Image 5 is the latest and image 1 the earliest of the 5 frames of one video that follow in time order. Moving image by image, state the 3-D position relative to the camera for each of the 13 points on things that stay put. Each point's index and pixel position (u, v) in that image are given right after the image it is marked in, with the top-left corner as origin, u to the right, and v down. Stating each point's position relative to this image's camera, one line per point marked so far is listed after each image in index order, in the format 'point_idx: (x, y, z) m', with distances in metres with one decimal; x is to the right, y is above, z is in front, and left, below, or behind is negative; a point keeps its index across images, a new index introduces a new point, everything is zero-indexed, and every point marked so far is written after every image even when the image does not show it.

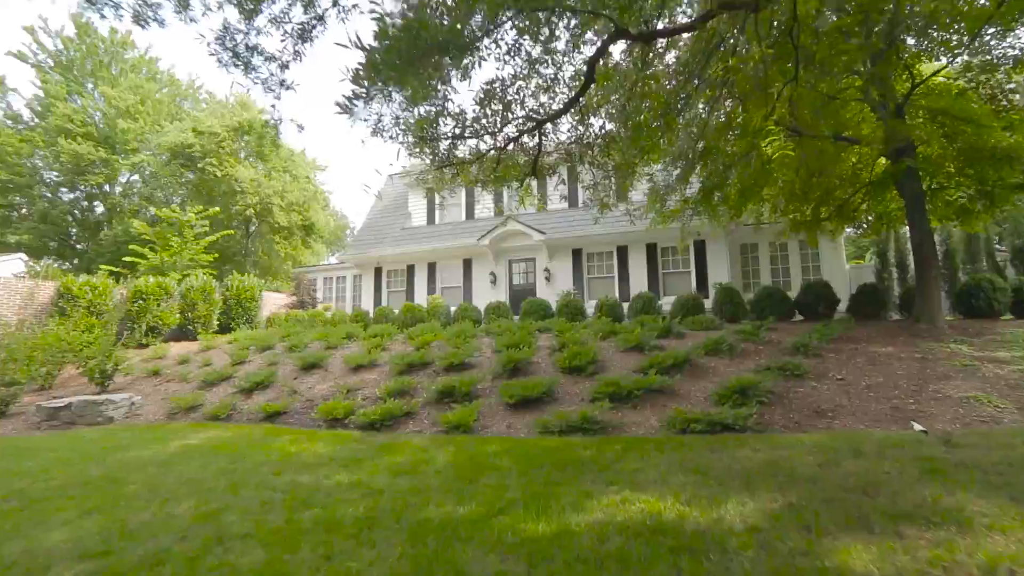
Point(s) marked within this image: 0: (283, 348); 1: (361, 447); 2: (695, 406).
0: (-4.3, -1.1, +9.2) m
1: (-1.4, -1.5, +4.5) m
2: (+1.7, -1.1, +4.7) m
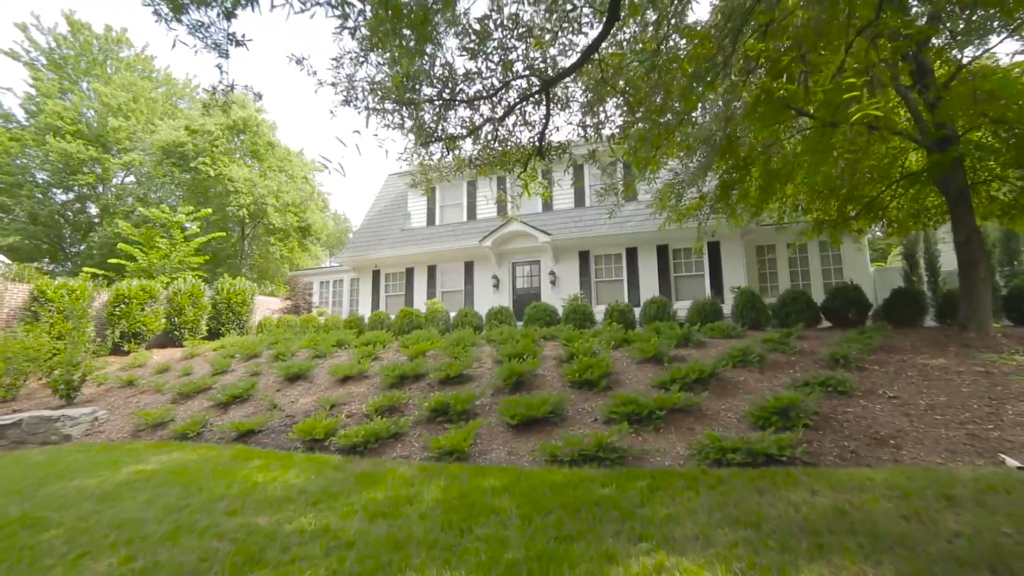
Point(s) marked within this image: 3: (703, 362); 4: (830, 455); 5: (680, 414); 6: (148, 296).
0: (-4.2, -1.2, +8.6) m
1: (-1.4, -1.5, +3.9) m
2: (+1.7, -1.2, +4.0) m
3: (+2.0, -0.8, +5.3) m
4: (+2.2, -1.1, +3.4) m
5: (+1.5, -1.1, +4.3) m
6: (-8.1, -0.2, +10.9) m
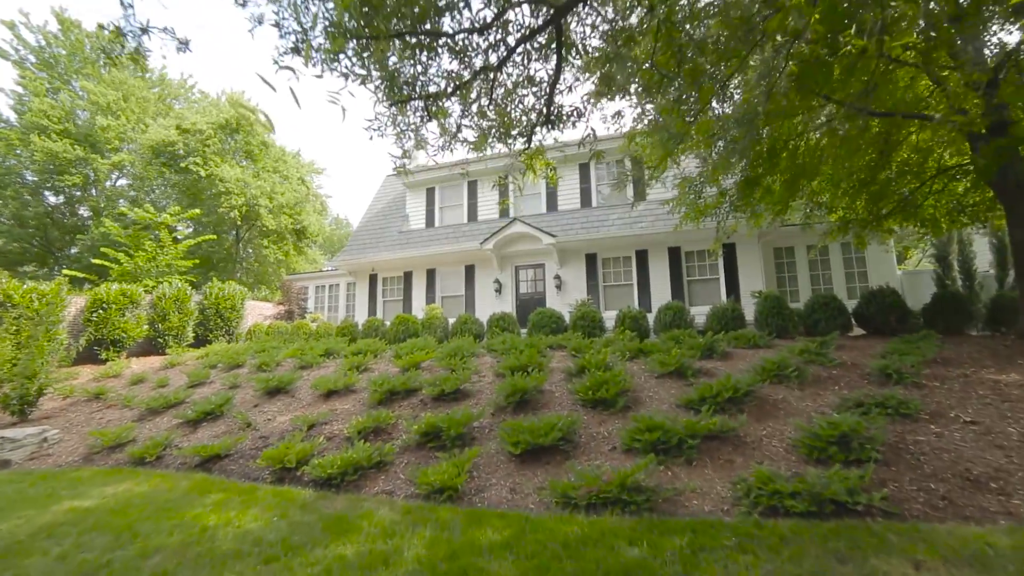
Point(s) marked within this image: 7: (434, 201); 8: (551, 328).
0: (-4.2, -1.3, +7.9) m
1: (-1.3, -1.5, +3.2) m
2: (+1.8, -1.2, +3.3) m
3: (+2.1, -0.8, +4.6) m
4: (+2.2, -1.2, +2.7) m
5: (+1.5, -1.1, +3.7) m
6: (-8.0, -0.3, +10.3) m
7: (-2.2, +2.5, +13.9) m
8: (+0.7, -0.7, +8.8) m
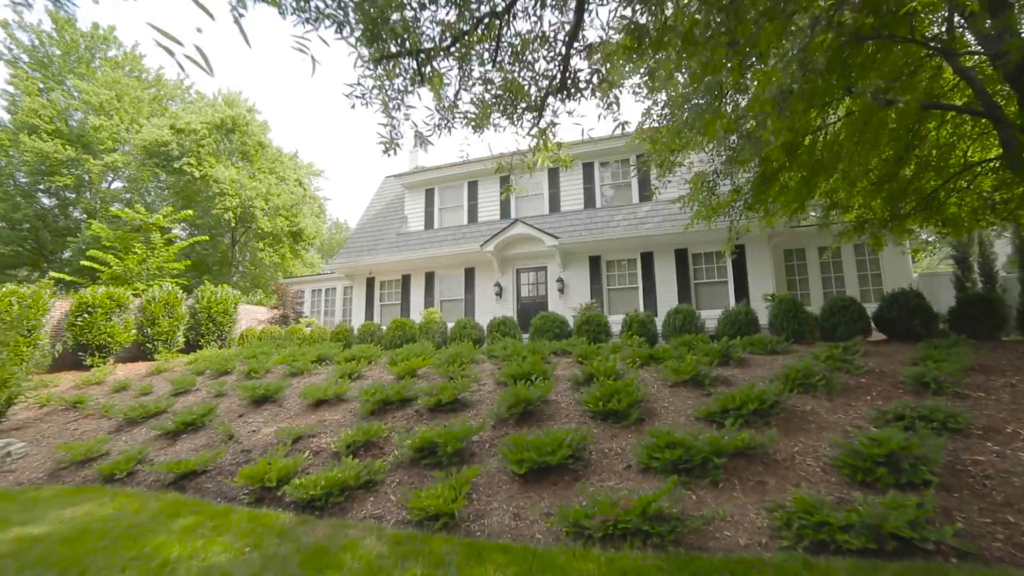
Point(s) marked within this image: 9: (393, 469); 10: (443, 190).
0: (-4.1, -1.3, +7.5) m
1: (-1.3, -1.5, +2.8) m
2: (+1.8, -1.2, +2.9) m
3: (+2.1, -0.8, +4.2) m
4: (+2.2, -1.2, +2.3) m
5: (+1.5, -1.1, +3.3) m
6: (-8.0, -0.3, +9.9) m
7: (-2.2, +2.4, +13.6) m
8: (+0.7, -0.8, +8.4) m
9: (-0.9, -1.4, +3.9) m
10: (-1.9, +2.7, +13.6) m
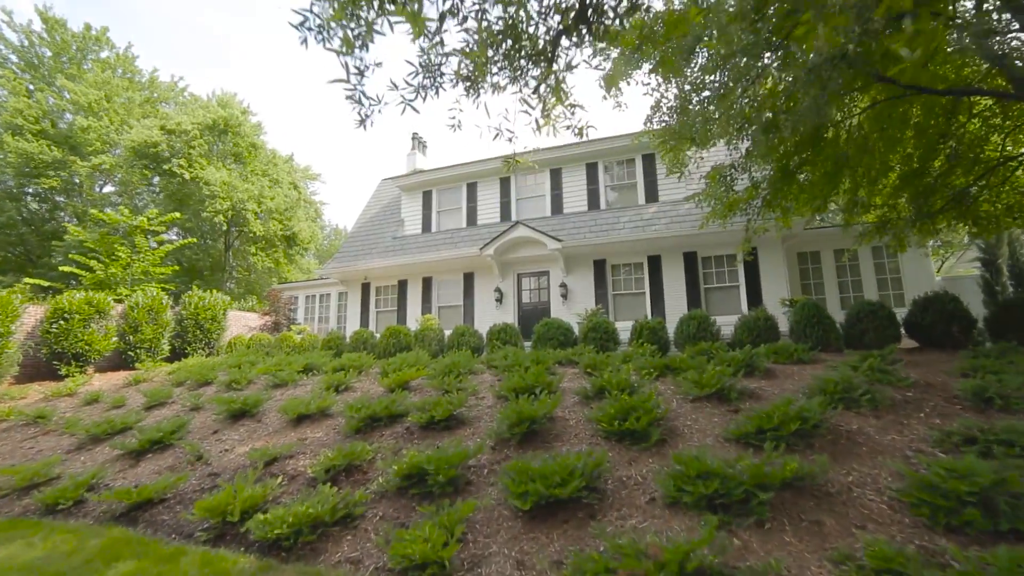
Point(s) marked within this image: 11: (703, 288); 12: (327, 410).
0: (-4.1, -1.4, +7.0) m
1: (-1.3, -1.5, +2.3) m
2: (+1.8, -1.2, +2.4) m
3: (+2.1, -0.8, +3.7) m
4: (+2.2, -1.1, +1.8) m
5: (+1.5, -1.1, +2.7) m
6: (-7.9, -0.4, +9.4) m
7: (-2.1, +2.2, +13.1) m
8: (+0.7, -0.8, +7.9) m
9: (-0.9, -1.4, +3.3) m
10: (-1.9, +2.5, +13.1) m
11: (+3.9, 0.0, +10.2) m
12: (-1.9, -1.3, +5.1) m
